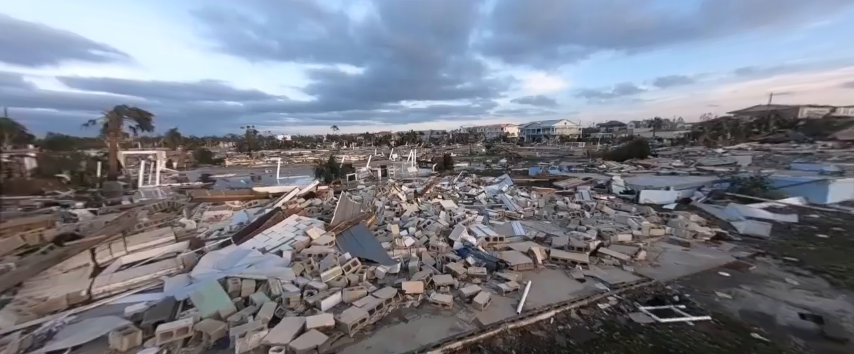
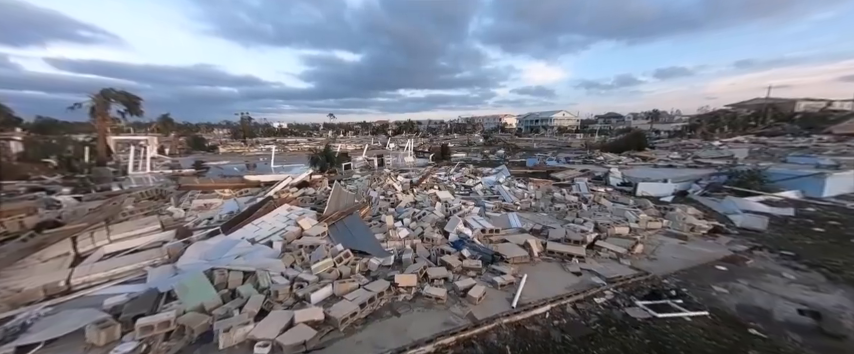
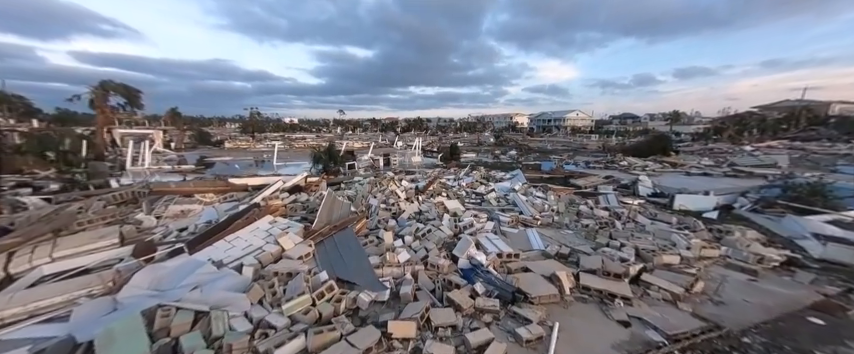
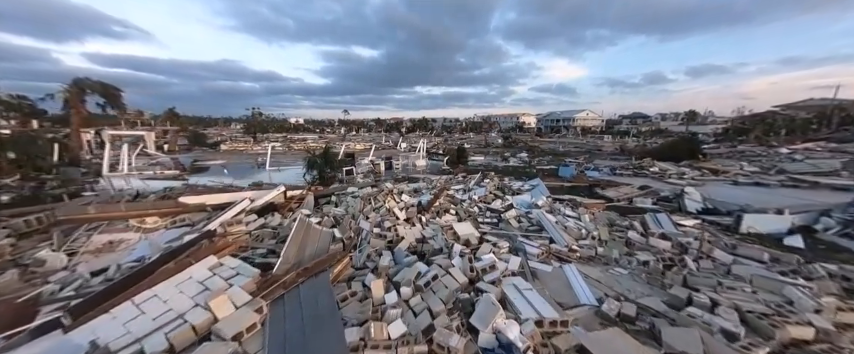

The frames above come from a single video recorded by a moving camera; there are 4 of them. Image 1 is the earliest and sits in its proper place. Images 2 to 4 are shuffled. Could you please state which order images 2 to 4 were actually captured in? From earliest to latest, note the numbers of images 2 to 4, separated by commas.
2, 3, 4
